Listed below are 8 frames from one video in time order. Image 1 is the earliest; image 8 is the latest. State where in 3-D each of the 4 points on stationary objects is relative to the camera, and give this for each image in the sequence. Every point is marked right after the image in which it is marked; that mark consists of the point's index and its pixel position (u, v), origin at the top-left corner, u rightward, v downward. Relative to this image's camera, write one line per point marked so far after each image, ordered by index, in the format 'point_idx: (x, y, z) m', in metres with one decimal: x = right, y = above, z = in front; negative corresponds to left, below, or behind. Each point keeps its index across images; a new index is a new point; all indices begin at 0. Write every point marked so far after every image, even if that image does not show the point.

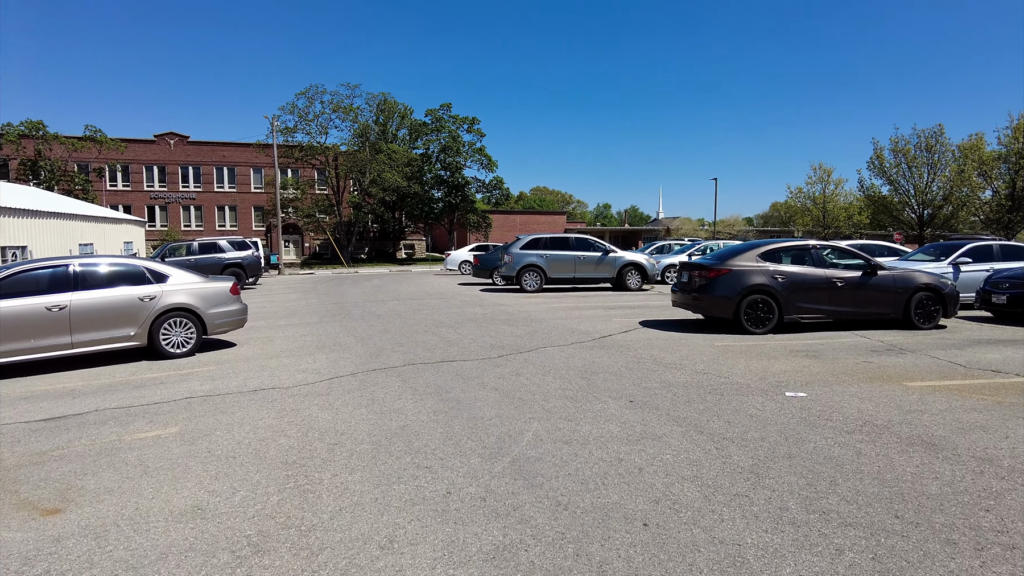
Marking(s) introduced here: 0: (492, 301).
0: (-0.5, -0.3, +15.4) m
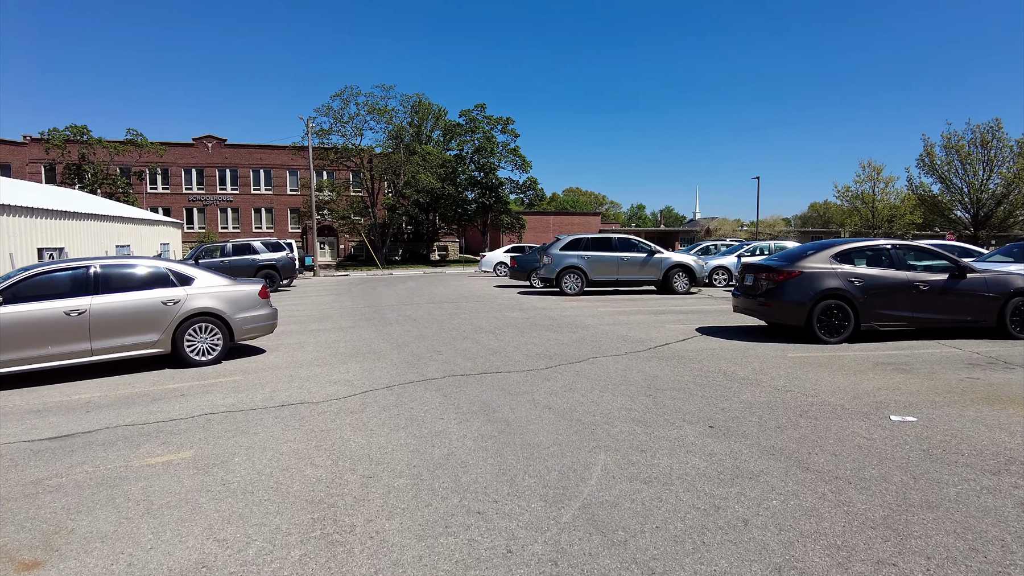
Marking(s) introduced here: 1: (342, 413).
0: (+0.5, -0.4, +14.7) m
1: (-1.5, -1.1, +5.7) m
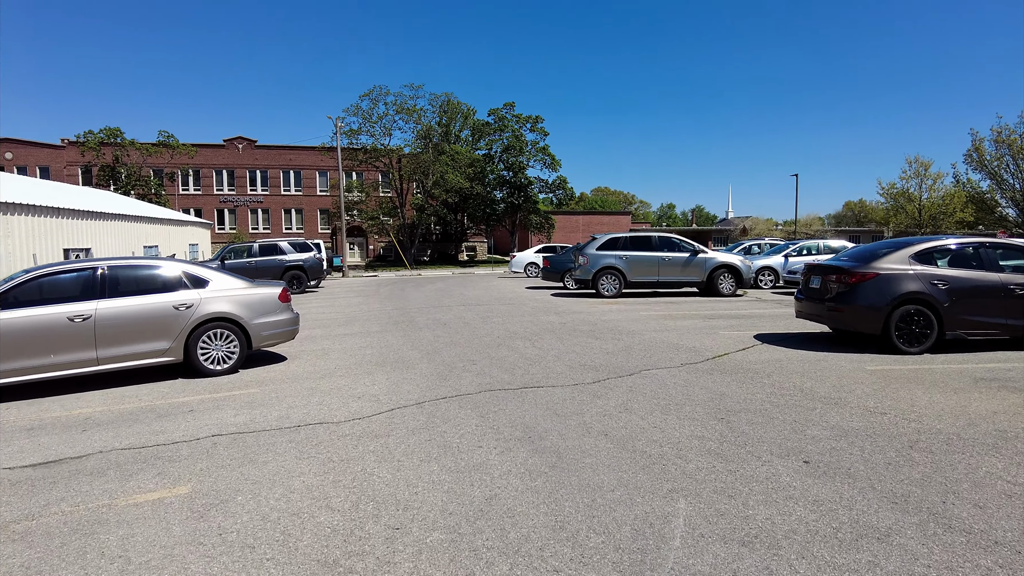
0: (+1.2, -0.4, +13.8) m
1: (-1.1, -1.1, +5.0) m
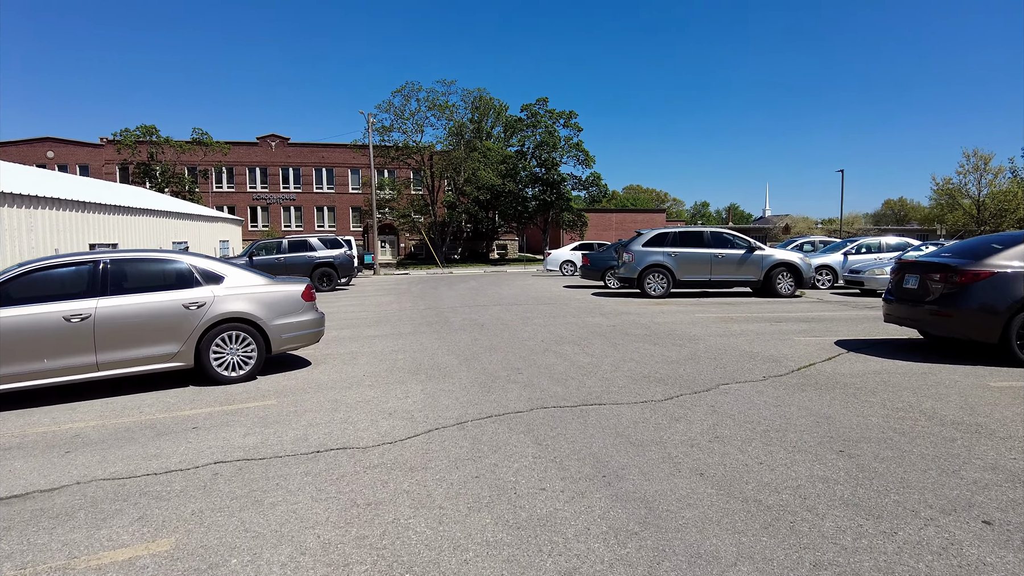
0: (+2.0, -0.4, +12.7) m
1: (-0.7, -1.1, +4.0) m
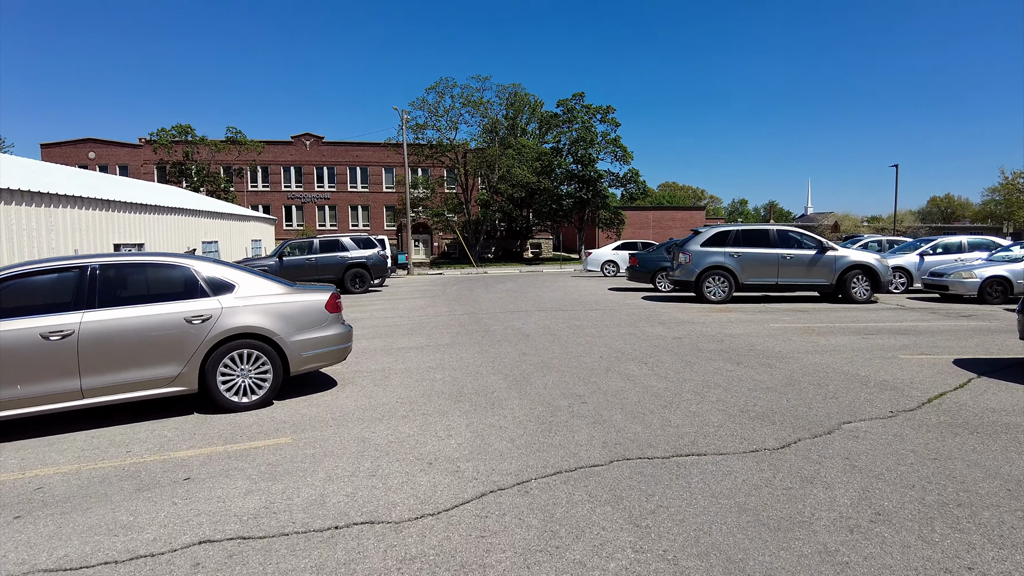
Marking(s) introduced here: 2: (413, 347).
0: (+2.9, -0.5, +11.4) m
1: (-0.3, -1.2, +2.8) m
2: (-1.4, -0.8, +9.0) m
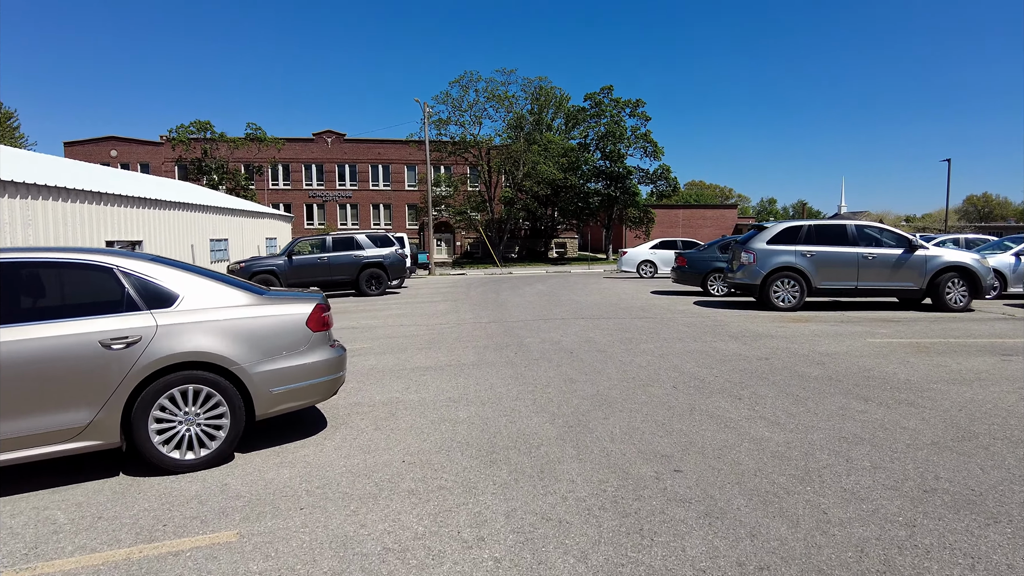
0: (+3.4, -0.6, +9.5) m
1: (0.0, -1.3, +1.0) m
2: (-0.9, -0.9, +7.2) m
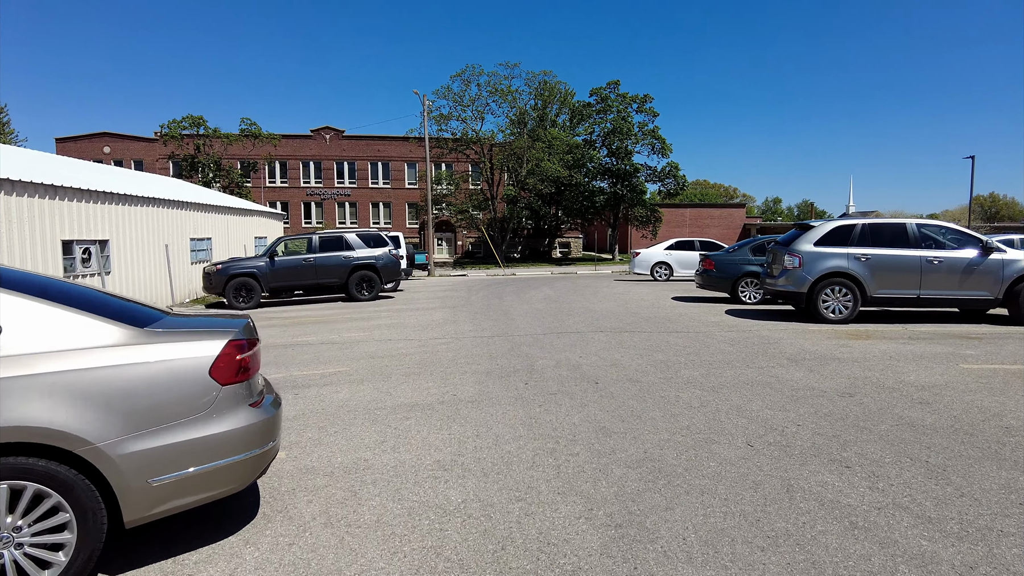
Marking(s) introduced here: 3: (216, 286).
0: (+3.5, -0.7, +7.9) m
1: (0.0, -1.4, -0.6) m
2: (-0.8, -1.0, +5.6) m
3: (-7.2, 0.0, +15.6) m
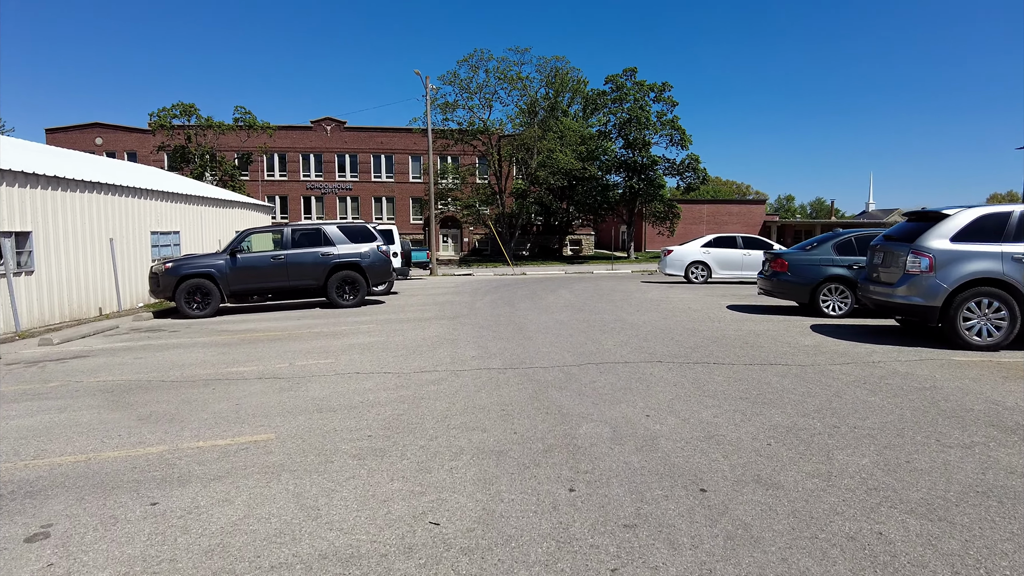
0: (+3.7, -0.9, +4.9) m
1: (+0.1, -1.6, -3.5) m
2: (-0.6, -1.2, +2.7) m
3: (-6.9, 0.0, +12.8) m
